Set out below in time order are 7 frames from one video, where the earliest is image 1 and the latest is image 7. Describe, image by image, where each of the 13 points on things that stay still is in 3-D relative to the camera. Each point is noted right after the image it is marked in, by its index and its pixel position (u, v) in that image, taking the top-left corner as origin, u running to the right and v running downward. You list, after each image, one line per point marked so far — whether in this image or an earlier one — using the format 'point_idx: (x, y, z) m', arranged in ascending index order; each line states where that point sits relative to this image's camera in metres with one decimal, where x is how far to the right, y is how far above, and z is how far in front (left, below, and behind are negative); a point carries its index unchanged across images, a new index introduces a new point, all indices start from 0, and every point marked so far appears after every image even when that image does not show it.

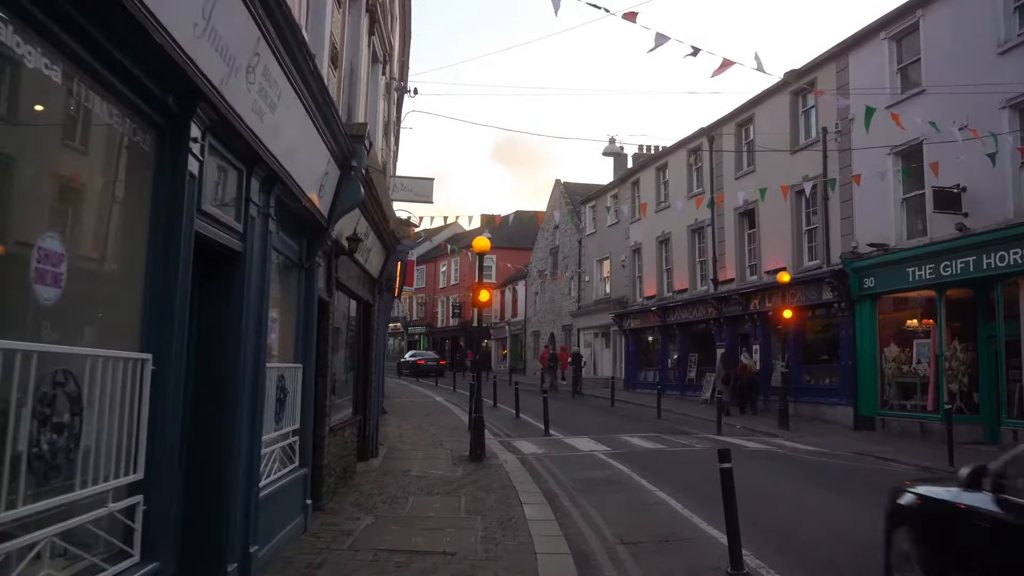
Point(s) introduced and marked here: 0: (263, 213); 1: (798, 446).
0: (-1.4, +0.4, +5.3) m
1: (+4.7, -2.6, +14.9) m
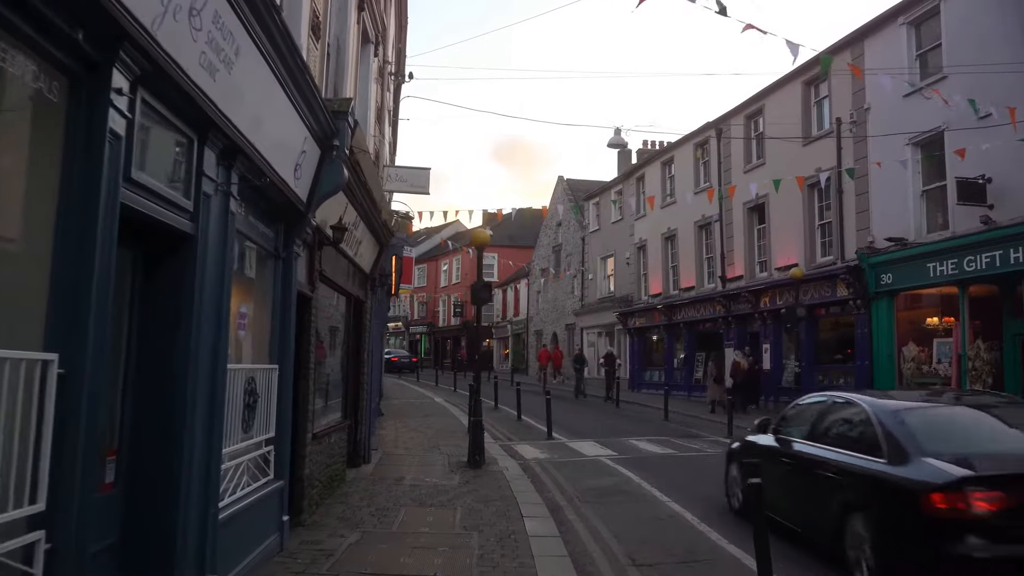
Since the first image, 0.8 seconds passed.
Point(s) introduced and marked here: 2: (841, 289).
0: (-1.4, +0.5, +4.6) m
1: (+4.7, -2.5, +14.2) m
2: (+6.3, 0.0, +17.6) m
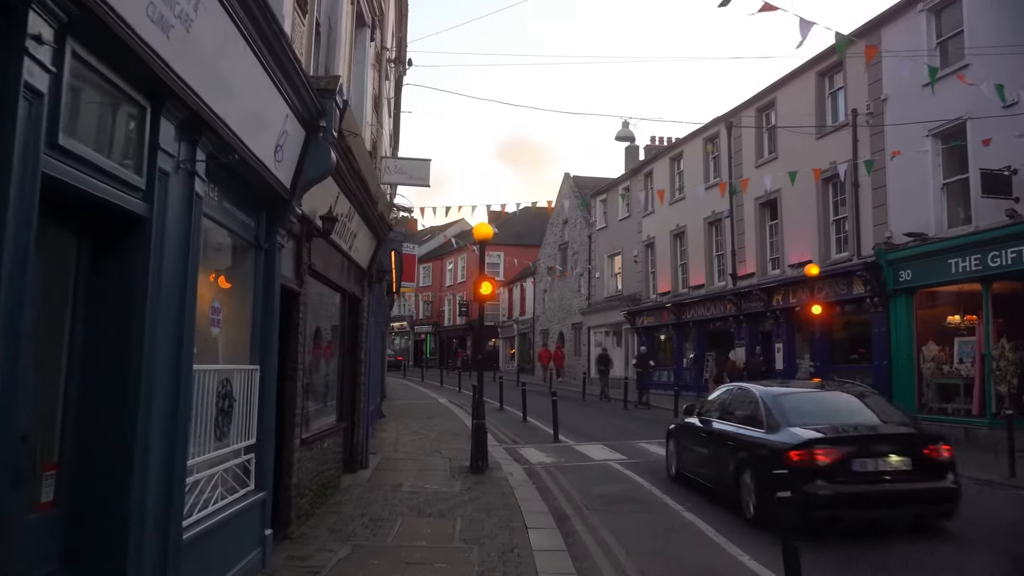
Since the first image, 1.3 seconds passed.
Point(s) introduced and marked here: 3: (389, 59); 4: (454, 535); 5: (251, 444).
0: (-1.4, +0.5, +4.1) m
1: (+4.8, -2.4, +13.6) m
2: (+6.4, 0.0, +17.0) m
3: (-1.7, +3.1, +12.5) m
4: (-0.5, -1.9, +7.2) m
5: (-1.6, -1.0, +5.7) m
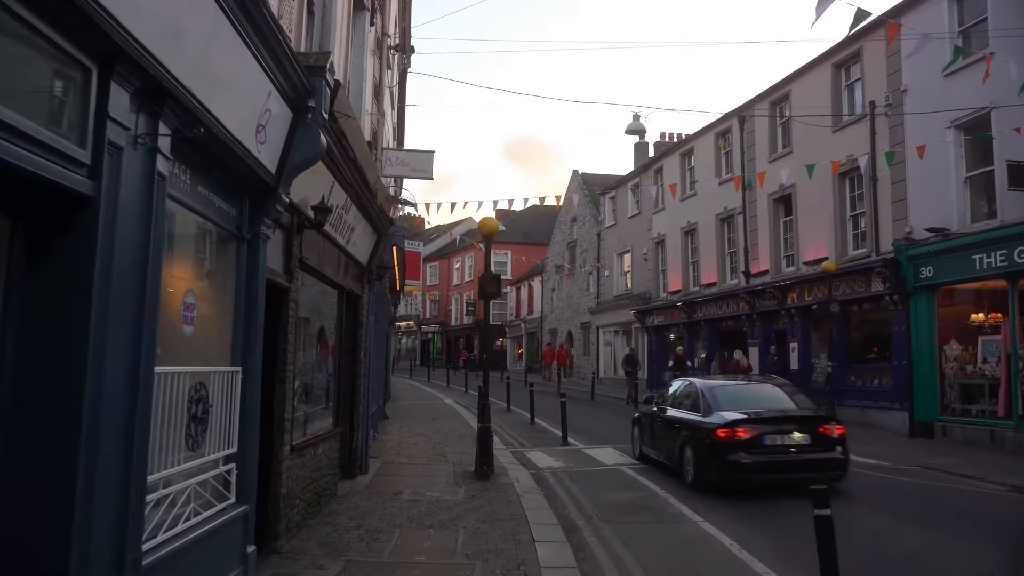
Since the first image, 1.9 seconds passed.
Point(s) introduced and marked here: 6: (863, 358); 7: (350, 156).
0: (-1.4, +0.6, +3.6) m
1: (+4.9, -2.4, +13.0) m
2: (+6.5, +0.1, +16.4) m
3: (-1.6, +3.1, +12.0) m
4: (-0.4, -1.9, +6.7) m
5: (-1.6, -0.9, +5.3) m
6: (+6.6, -1.3, +17.4) m
7: (-1.3, +1.1, +7.4) m
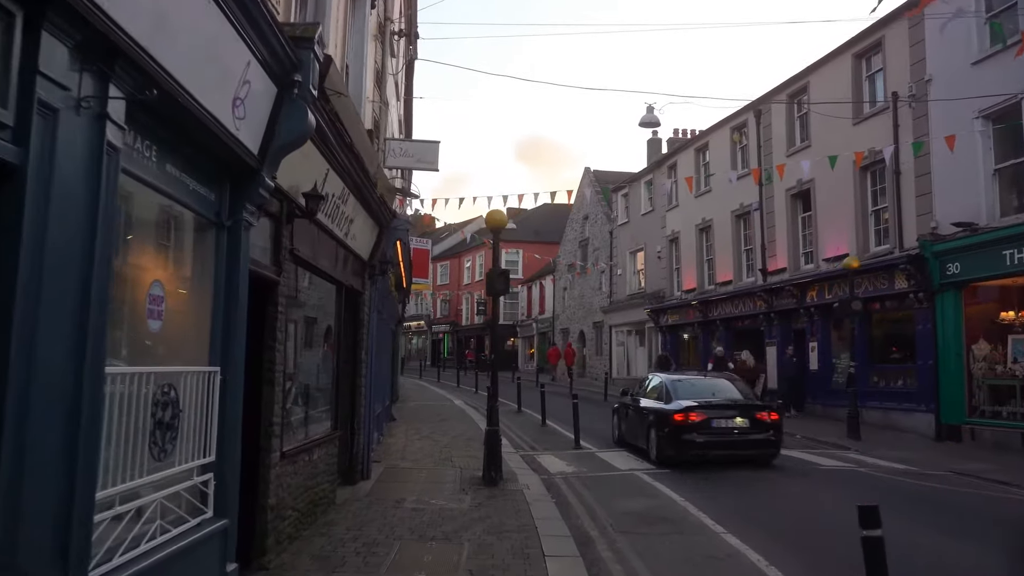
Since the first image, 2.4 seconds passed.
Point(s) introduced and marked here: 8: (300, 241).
0: (-1.4, +0.6, +3.1) m
1: (+5.0, -2.4, +12.5) m
2: (+6.7, +0.1, +15.8) m
3: (-1.5, +3.2, +11.5) m
4: (-0.4, -1.9, +6.2) m
5: (-1.6, -0.9, +4.8) m
6: (+6.8, -1.3, +16.8) m
7: (-1.2, +1.1, +6.9) m
8: (-1.5, +0.3, +6.6) m
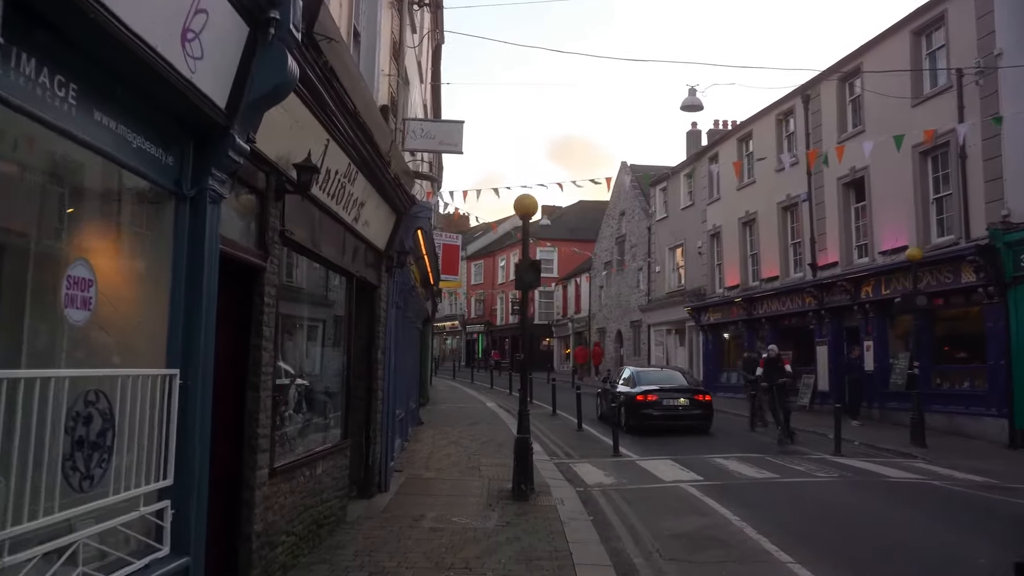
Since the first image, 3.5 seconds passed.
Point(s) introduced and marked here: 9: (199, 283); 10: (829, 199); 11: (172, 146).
0: (-1.4, +0.7, +2.2) m
1: (+5.4, -2.3, +11.3) m
2: (+7.2, +0.2, +14.6) m
3: (-1.1, +3.2, +10.6) m
4: (-0.2, -1.8, +5.2) m
5: (-1.5, -0.8, +3.9) m
6: (+7.4, -1.2, +15.6) m
7: (-1.1, +1.2, +6.0) m
8: (-1.3, +0.4, +5.7) m
9: (-1.4, 0.0, +4.1) m
10: (+6.6, +1.9, +19.2) m
11: (-1.5, +0.6, +3.9) m
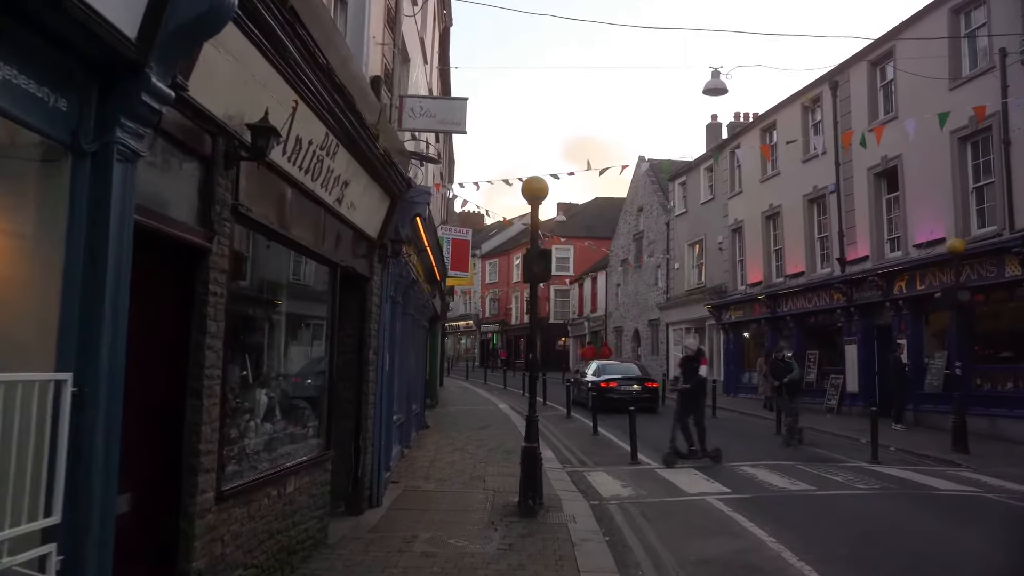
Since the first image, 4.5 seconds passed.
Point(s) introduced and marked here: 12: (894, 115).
0: (-1.4, +0.7, +1.3) m
1: (+5.5, -2.2, +10.3) m
2: (+7.4, +0.3, +13.6) m
3: (-1.0, +3.3, +9.7) m
4: (-0.2, -1.7, +4.4) m
5: (-1.5, -0.8, +3.0) m
6: (+7.6, -1.1, +14.5) m
7: (-1.1, +1.2, +5.1) m
8: (-1.3, +0.5, +4.8) m
9: (-1.4, +0.1, +3.2) m
10: (+6.9, +2.0, +18.2) m
11: (-1.5, +0.7, +3.1) m
12: (+7.0, +3.2, +16.9) m
